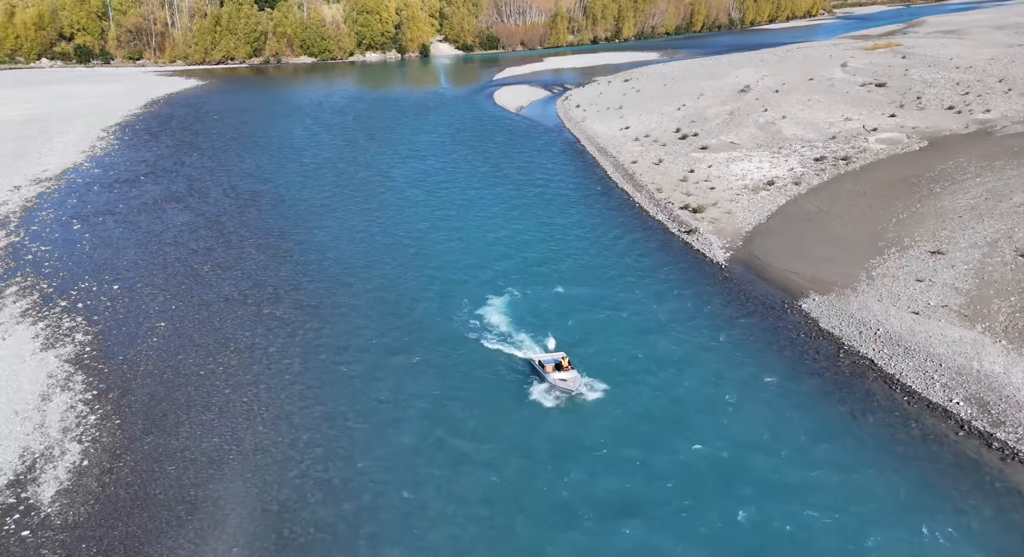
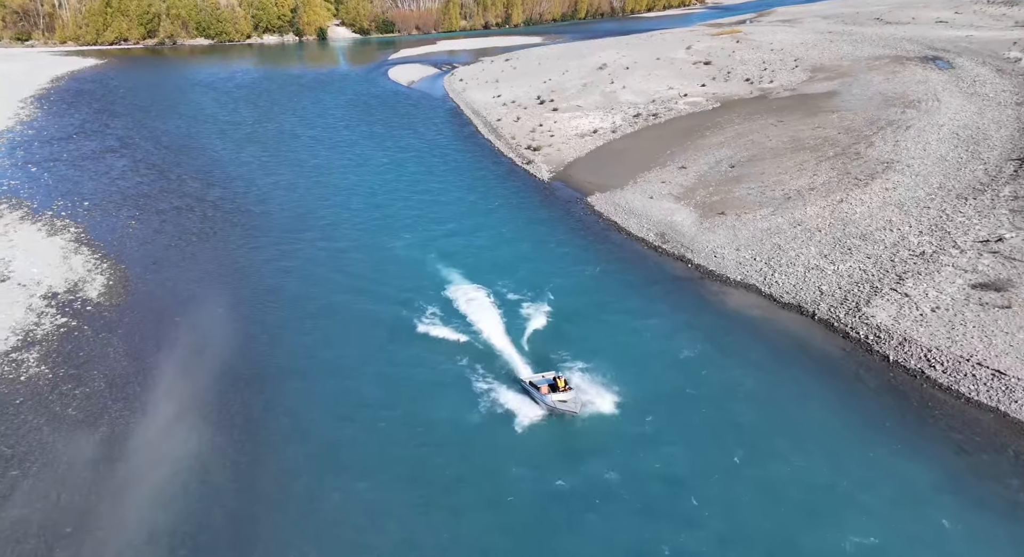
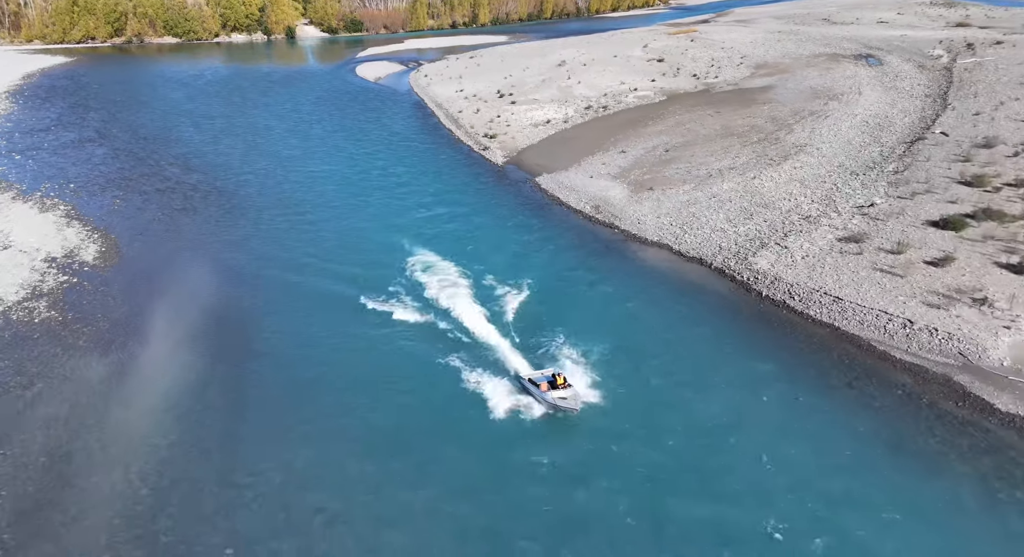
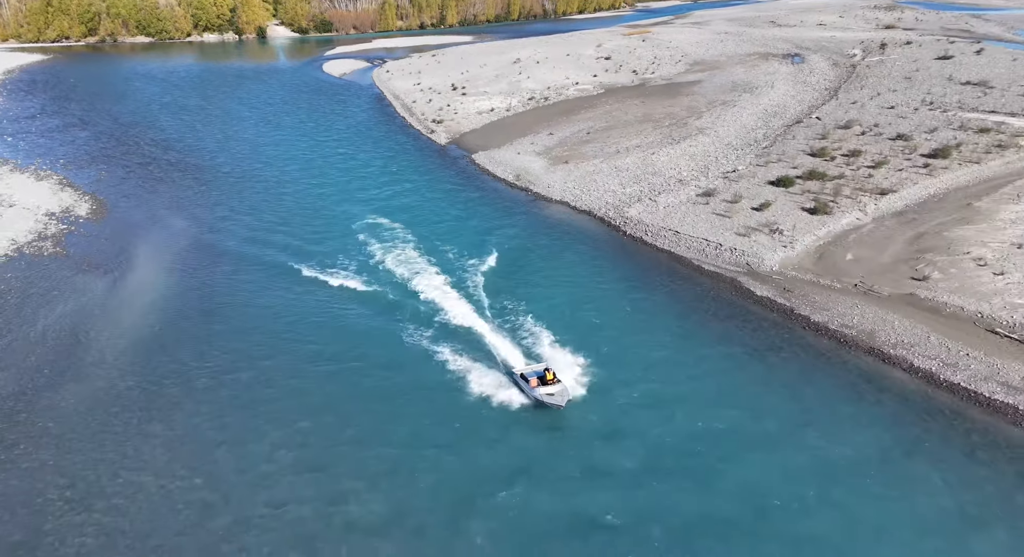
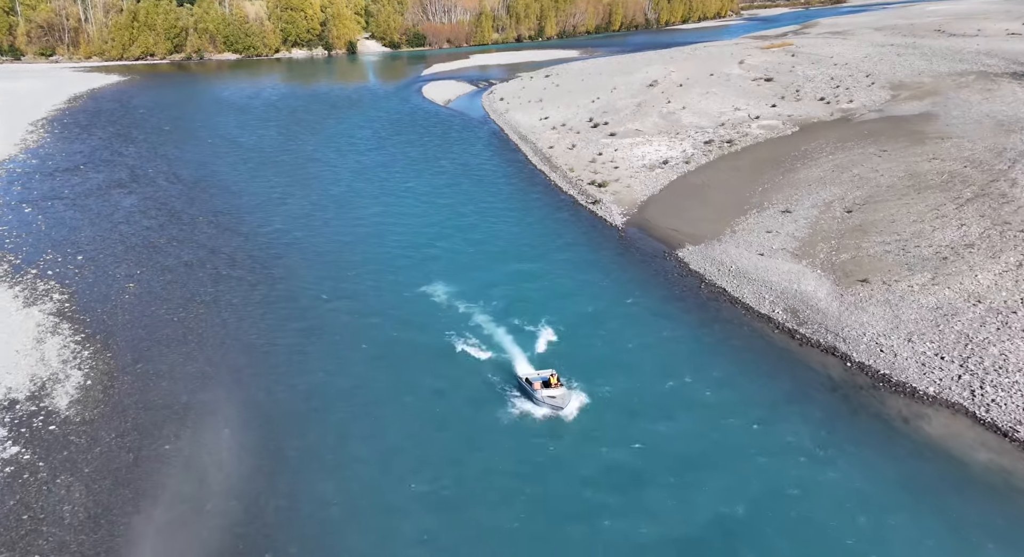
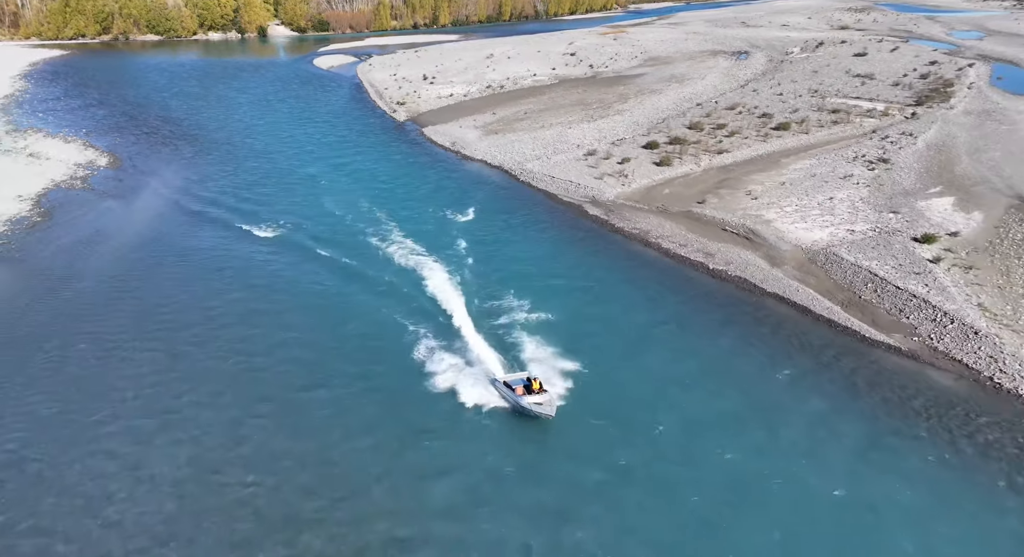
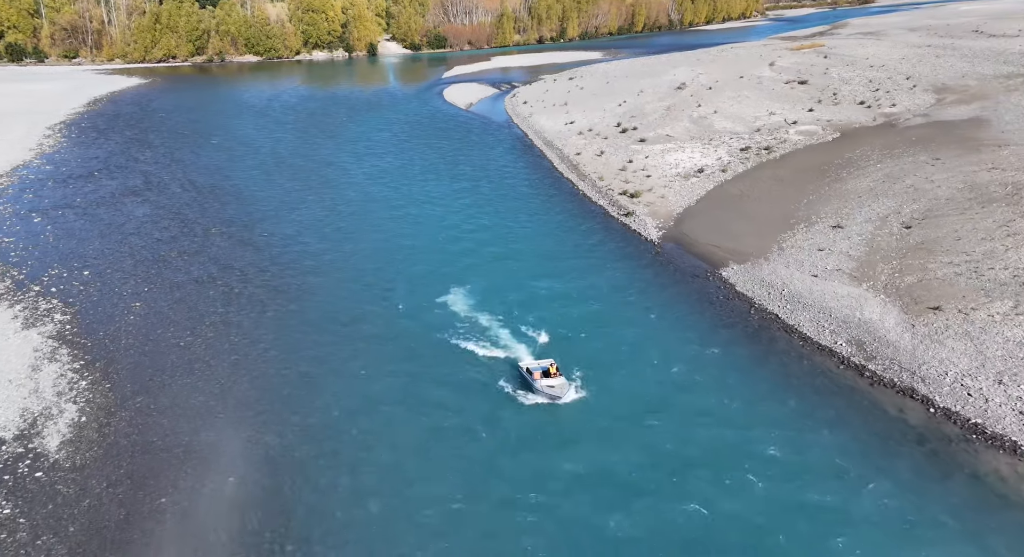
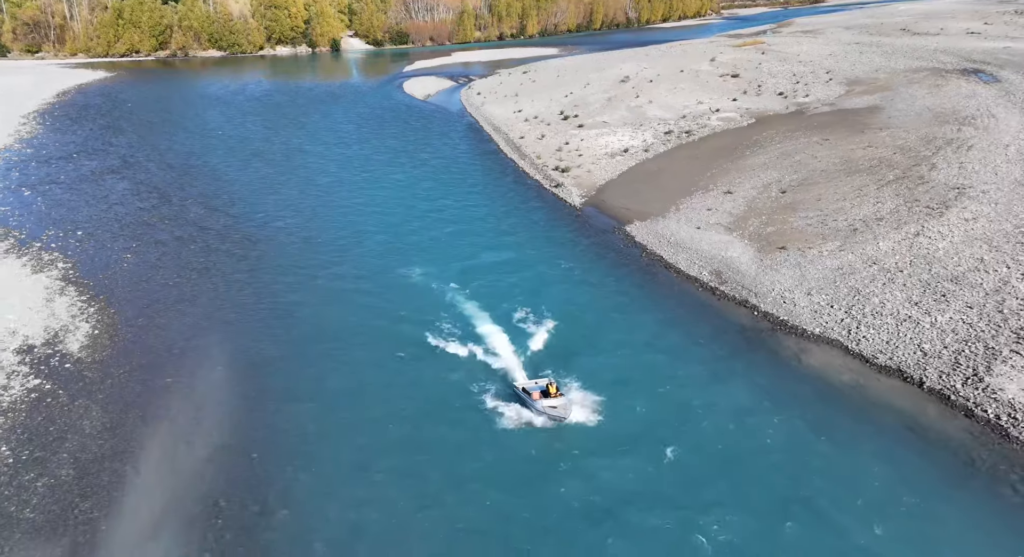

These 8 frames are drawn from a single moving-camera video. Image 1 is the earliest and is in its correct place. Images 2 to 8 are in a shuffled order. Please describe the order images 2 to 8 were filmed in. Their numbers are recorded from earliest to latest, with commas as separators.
7, 5, 8, 2, 3, 4, 6
